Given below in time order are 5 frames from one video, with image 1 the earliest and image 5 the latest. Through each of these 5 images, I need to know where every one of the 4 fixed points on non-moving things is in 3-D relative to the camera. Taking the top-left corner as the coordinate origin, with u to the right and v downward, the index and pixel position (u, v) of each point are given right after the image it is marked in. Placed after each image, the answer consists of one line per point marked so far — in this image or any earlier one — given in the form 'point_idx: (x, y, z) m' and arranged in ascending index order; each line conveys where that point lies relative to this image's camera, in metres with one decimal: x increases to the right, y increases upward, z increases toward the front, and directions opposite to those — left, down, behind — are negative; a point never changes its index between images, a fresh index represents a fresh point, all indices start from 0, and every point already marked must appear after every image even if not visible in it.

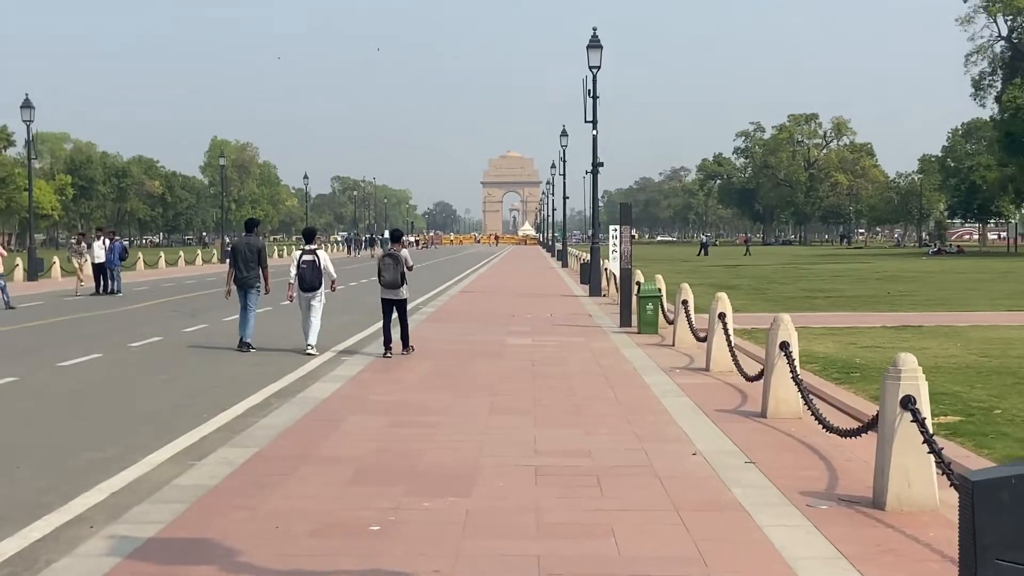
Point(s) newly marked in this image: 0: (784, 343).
0: (+2.3, -0.5, +9.3) m
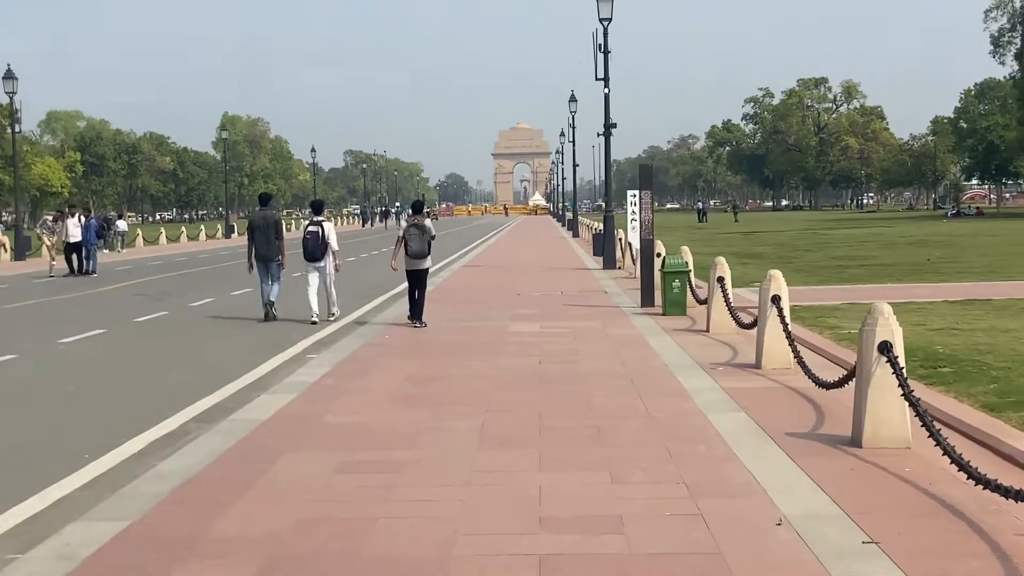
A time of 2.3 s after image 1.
0: (+2.3, -0.3, +6.7) m
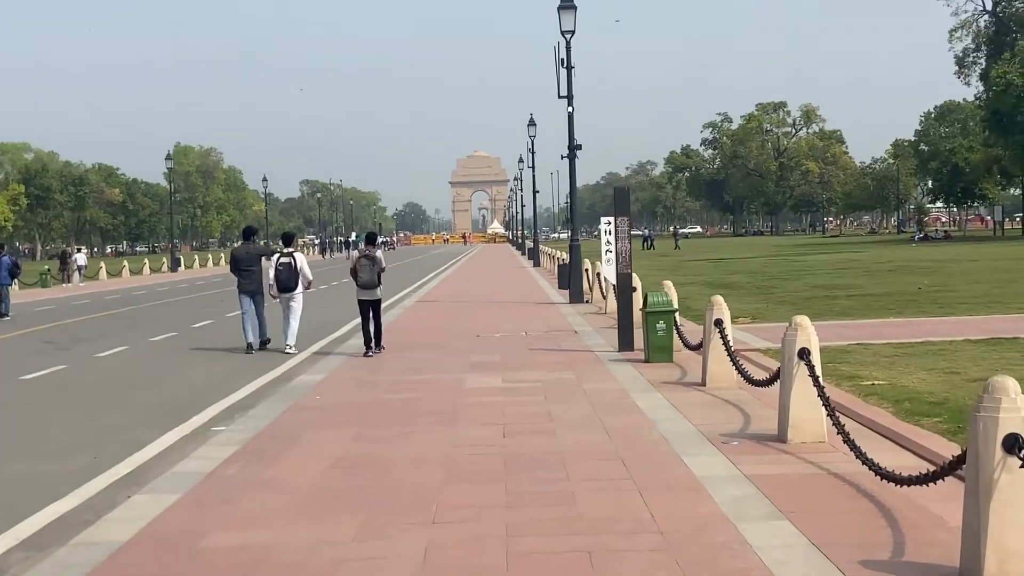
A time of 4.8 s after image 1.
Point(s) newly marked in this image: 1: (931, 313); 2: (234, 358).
0: (+2.1, -0.6, +4.5) m
1: (+7.3, -0.4, +18.8) m
2: (-3.9, -1.0, +15.2) m
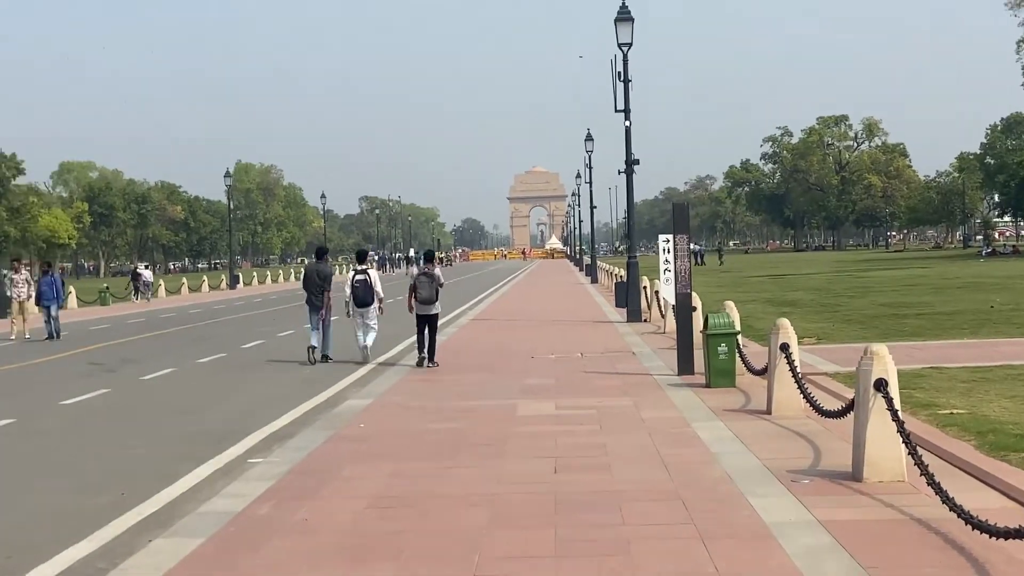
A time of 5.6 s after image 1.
0: (+2.3, -0.7, +3.9) m
1: (+8.2, -0.7, +17.9) m
2: (-3.2, -1.3, +14.9) m
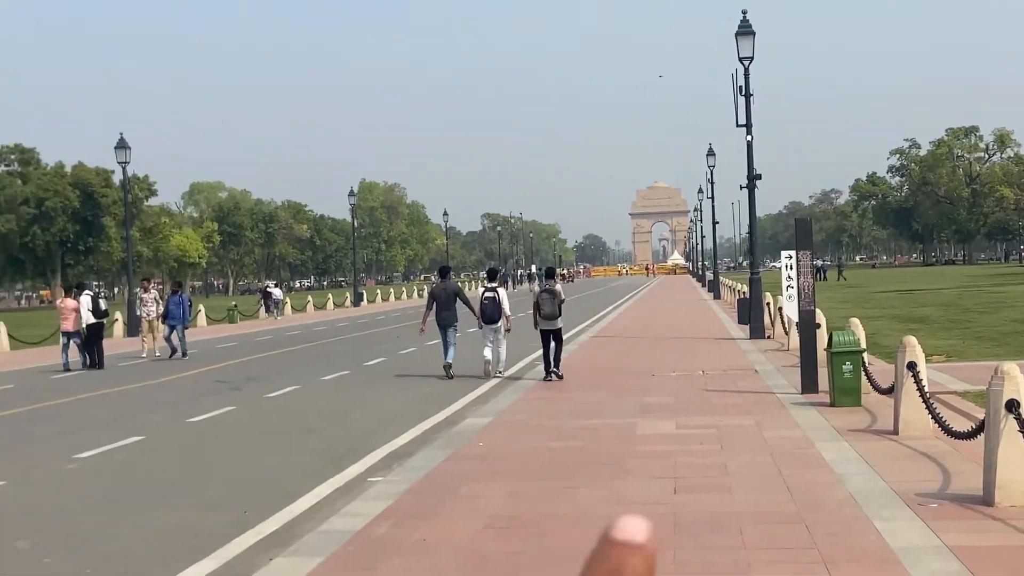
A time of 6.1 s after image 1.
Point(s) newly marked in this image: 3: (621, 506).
0: (+2.7, -0.8, +3.7) m
1: (+10.1, -1.0, +17.0) m
2: (-1.5, -1.5, +15.2) m
3: (+0.8, -1.5, +7.4) m
